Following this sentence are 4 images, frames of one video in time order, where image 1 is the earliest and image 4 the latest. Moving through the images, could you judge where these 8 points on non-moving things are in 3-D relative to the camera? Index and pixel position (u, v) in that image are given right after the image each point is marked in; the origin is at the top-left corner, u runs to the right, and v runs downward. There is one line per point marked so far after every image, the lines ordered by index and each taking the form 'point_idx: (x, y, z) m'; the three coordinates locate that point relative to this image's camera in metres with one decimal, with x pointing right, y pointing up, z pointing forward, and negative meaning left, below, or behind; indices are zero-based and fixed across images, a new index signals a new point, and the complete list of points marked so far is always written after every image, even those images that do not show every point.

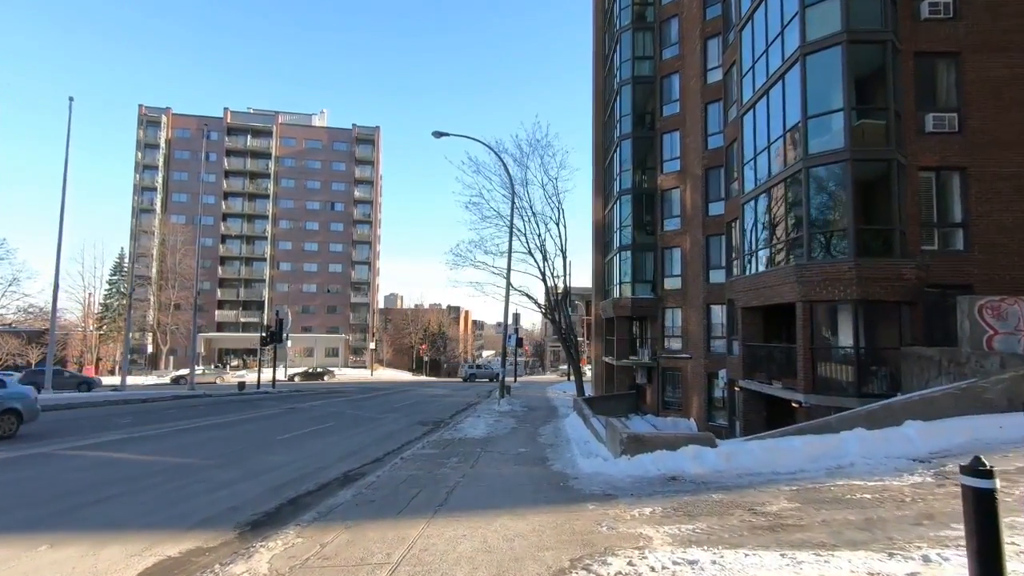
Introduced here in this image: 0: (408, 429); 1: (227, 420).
0: (-2.8, -3.8, +16.5) m
1: (-8.7, -4.1, +18.6) m
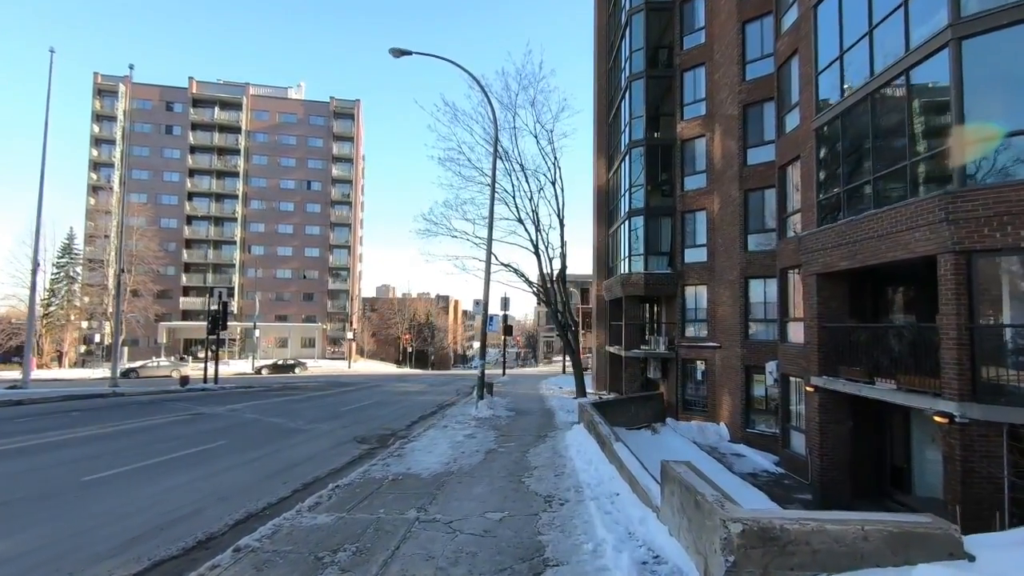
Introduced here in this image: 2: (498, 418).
0: (-3.2, -2.9, +11.1) m
1: (-9.1, -3.2, +13.1) m
2: (-0.3, -3.3, +15.7) m
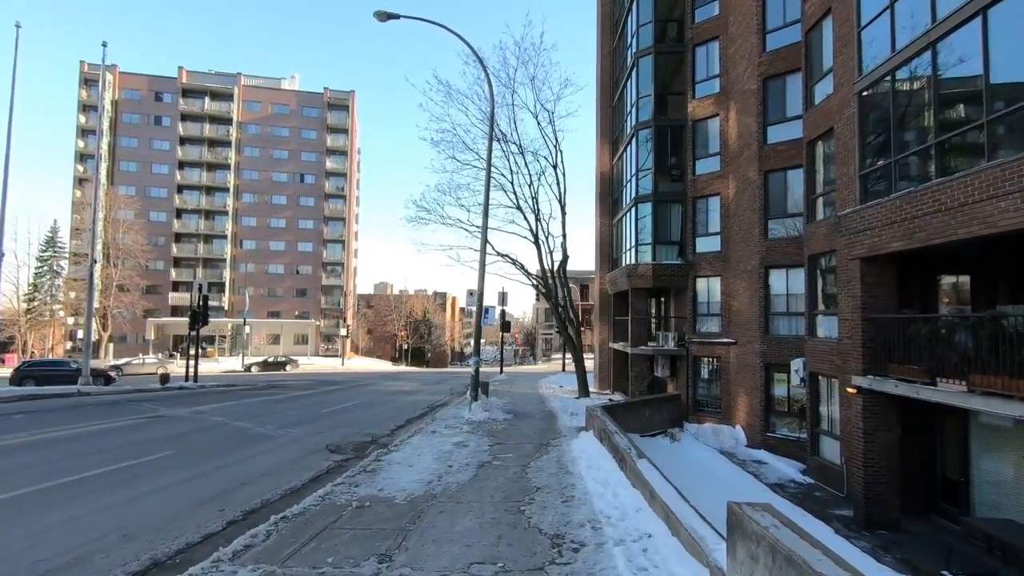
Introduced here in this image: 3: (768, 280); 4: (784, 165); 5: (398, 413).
0: (-3.3, -2.7, +9.4) m
1: (-9.2, -2.9, +11.4) m
2: (-0.4, -3.0, +14.0) m
3: (+7.3, +0.2, +17.6) m
4: (+7.6, +3.4, +17.3) m
5: (-3.2, -3.5, +17.3) m
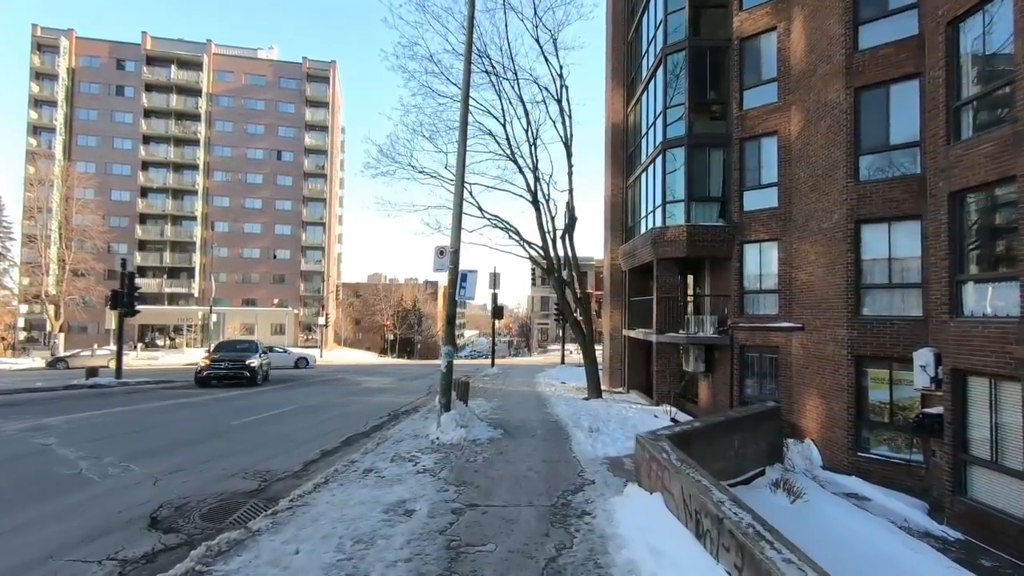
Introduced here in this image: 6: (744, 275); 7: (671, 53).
0: (-3.4, -2.0, +4.3) m
1: (-9.3, -2.2, +6.4) m
2: (-0.6, -2.3, +9.0) m
3: (+7.2, +1.0, +12.7) m
4: (+7.4, +4.2, +12.3) m
5: (-3.4, -2.7, +12.3) m
6: (+6.2, +0.4, +16.5) m
7: (+4.6, +6.8, +17.8) m
